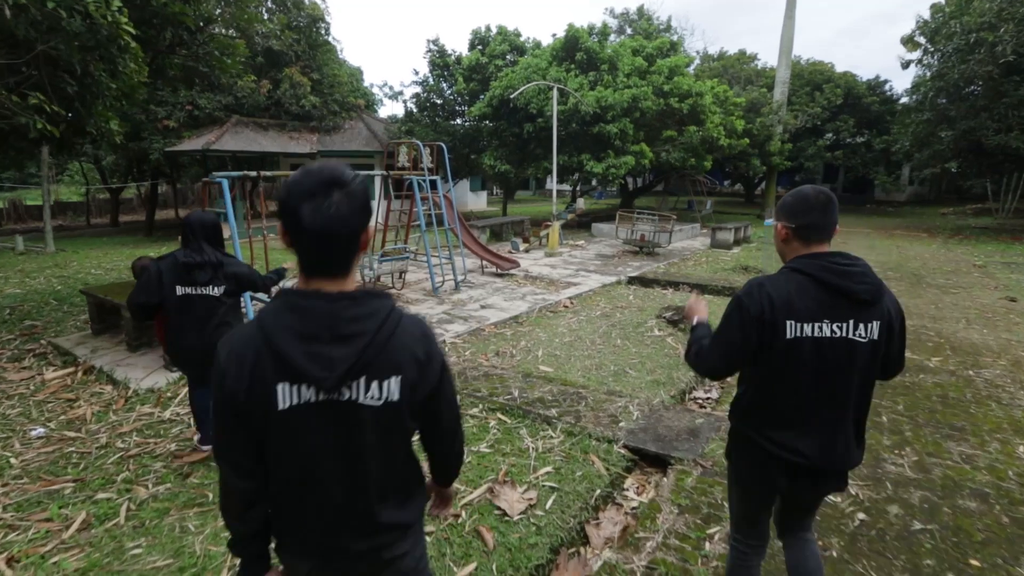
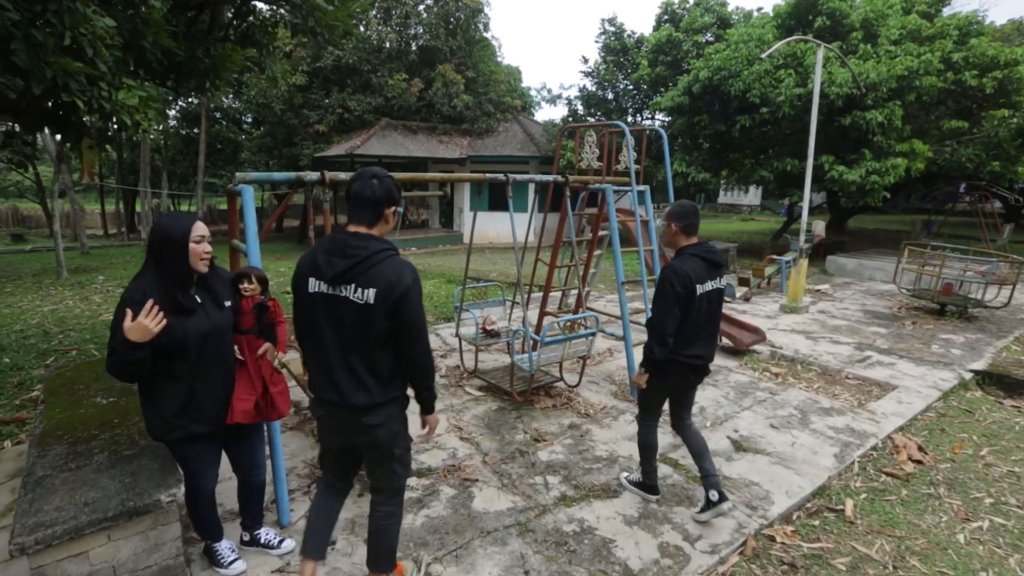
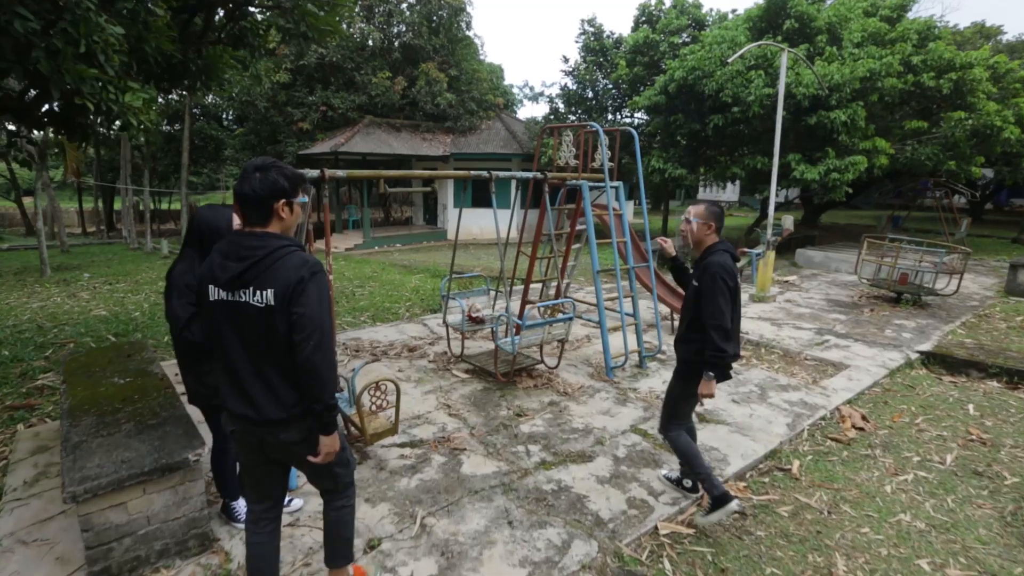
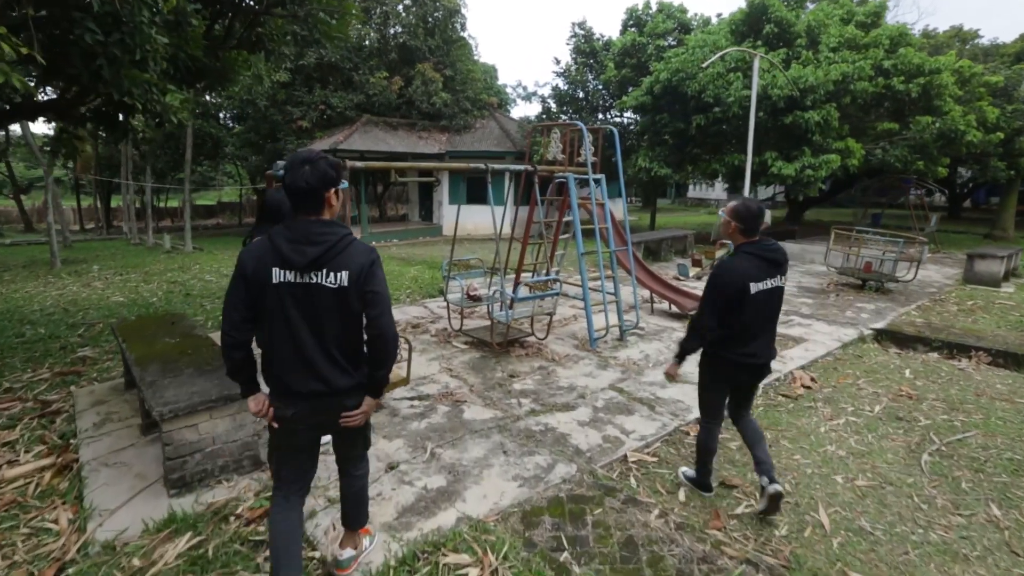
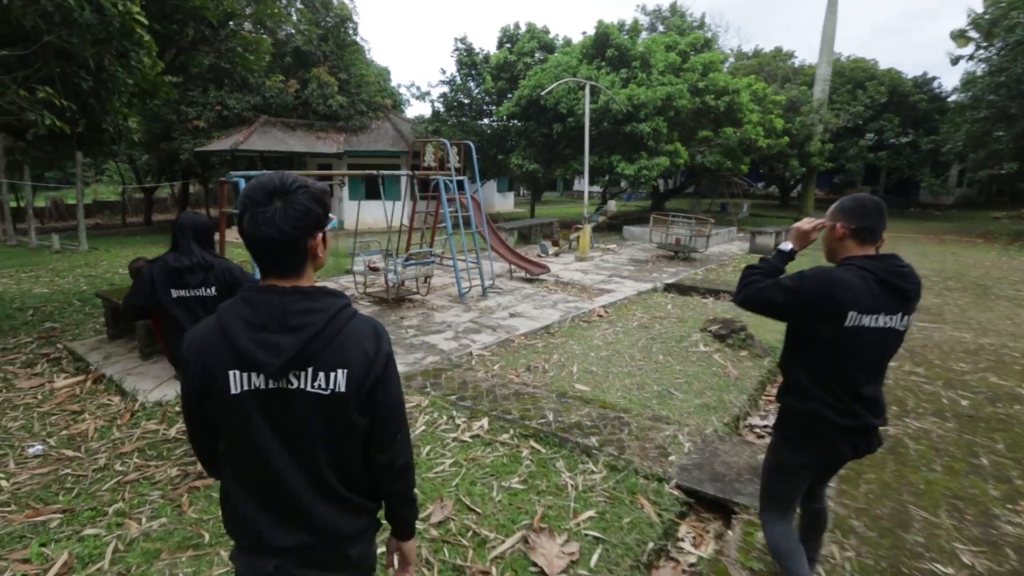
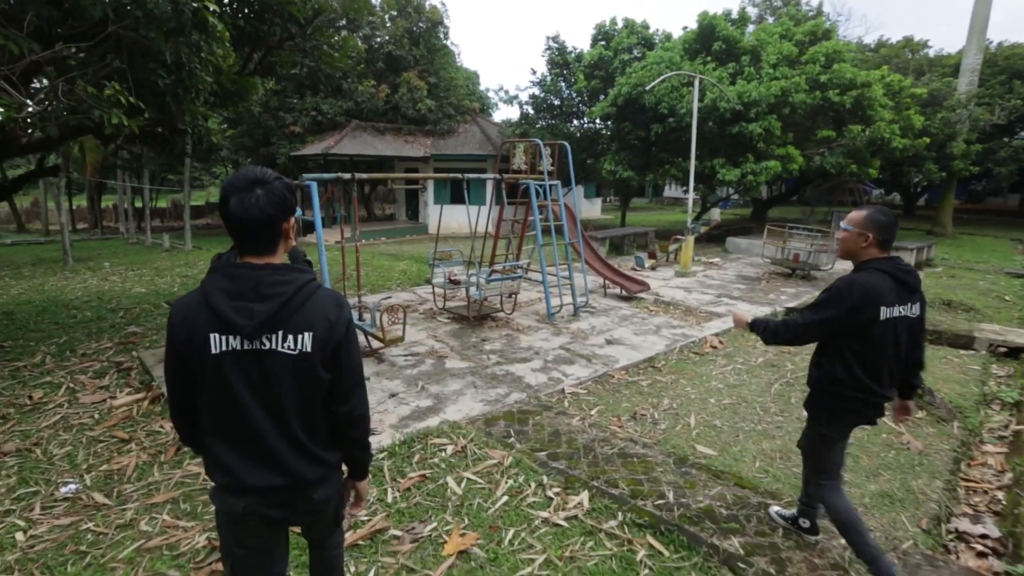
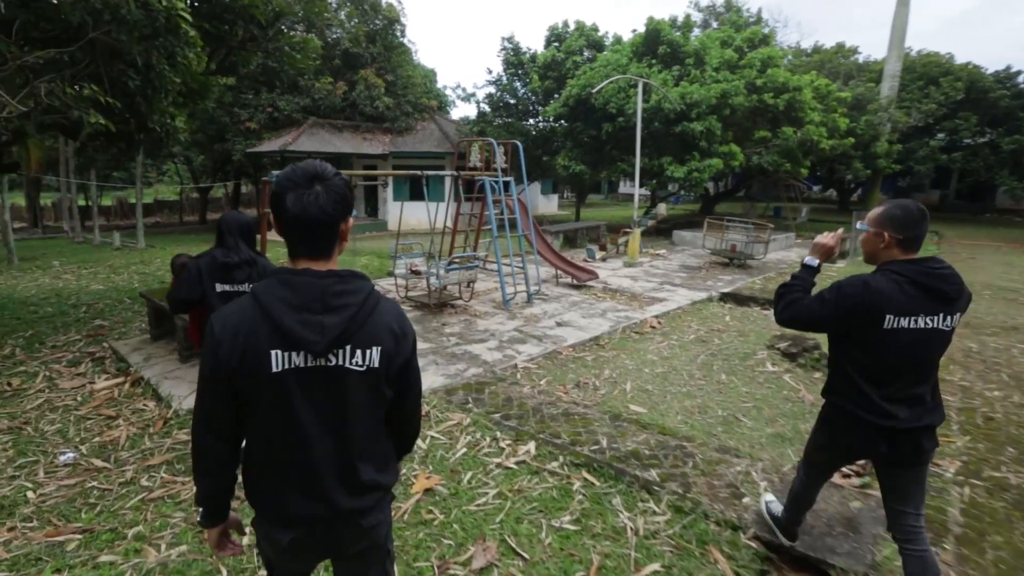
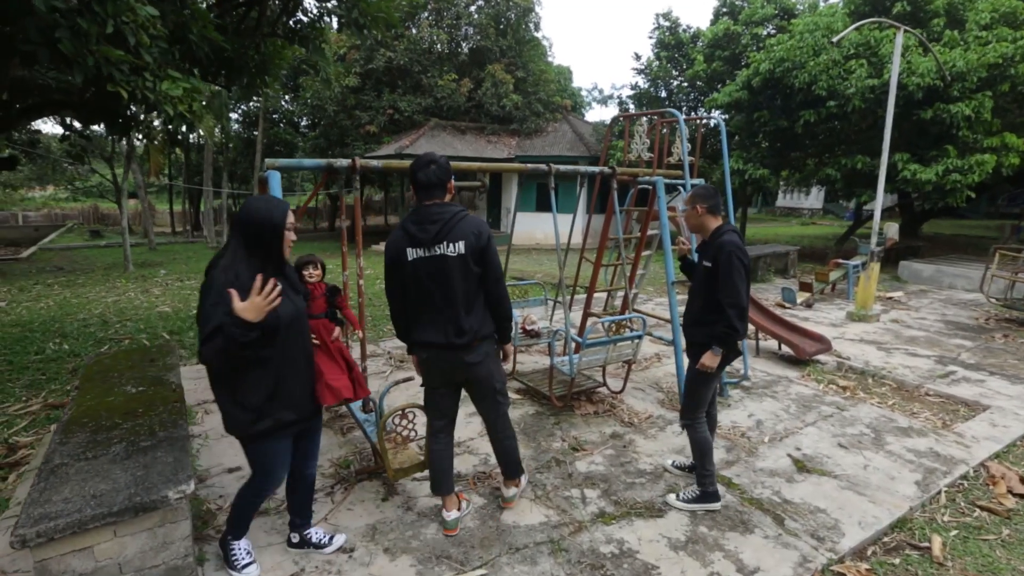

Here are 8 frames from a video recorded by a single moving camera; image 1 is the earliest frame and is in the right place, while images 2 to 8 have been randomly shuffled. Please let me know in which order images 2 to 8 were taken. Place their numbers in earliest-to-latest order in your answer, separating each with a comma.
5, 7, 6, 4, 3, 2, 8
